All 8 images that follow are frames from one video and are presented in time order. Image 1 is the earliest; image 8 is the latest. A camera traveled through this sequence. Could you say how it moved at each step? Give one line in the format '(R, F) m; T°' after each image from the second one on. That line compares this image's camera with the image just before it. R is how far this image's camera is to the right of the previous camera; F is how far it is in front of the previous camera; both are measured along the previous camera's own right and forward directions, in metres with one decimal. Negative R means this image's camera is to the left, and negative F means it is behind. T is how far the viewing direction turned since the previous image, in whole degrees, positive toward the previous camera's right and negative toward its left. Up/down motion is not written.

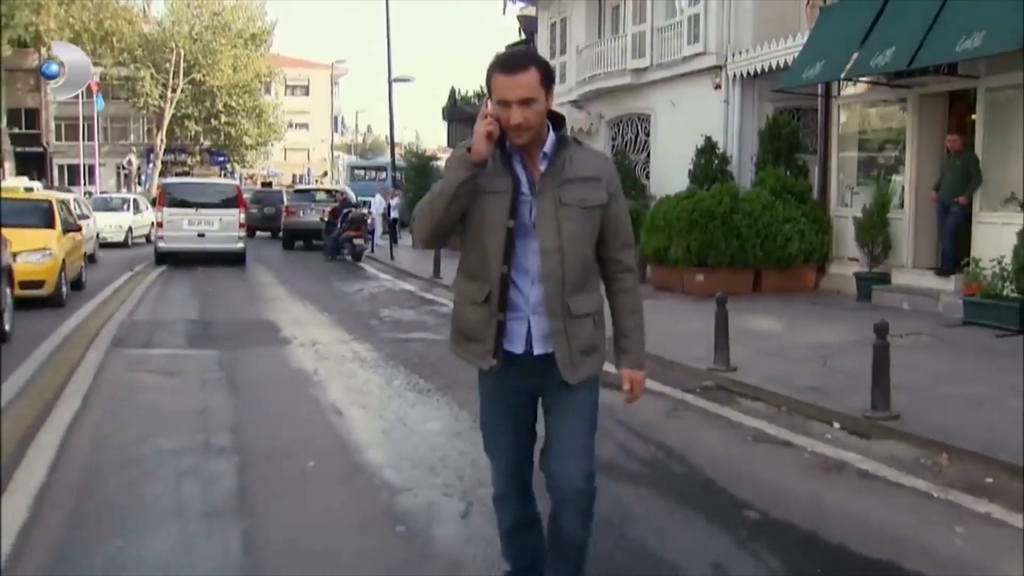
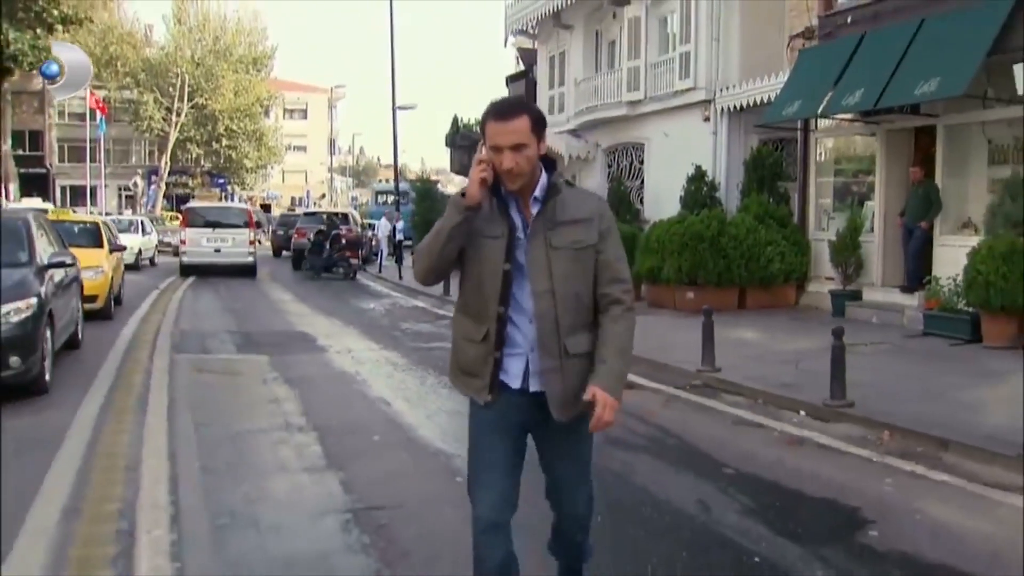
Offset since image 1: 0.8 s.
(-0.2, -1.4) m; 0°
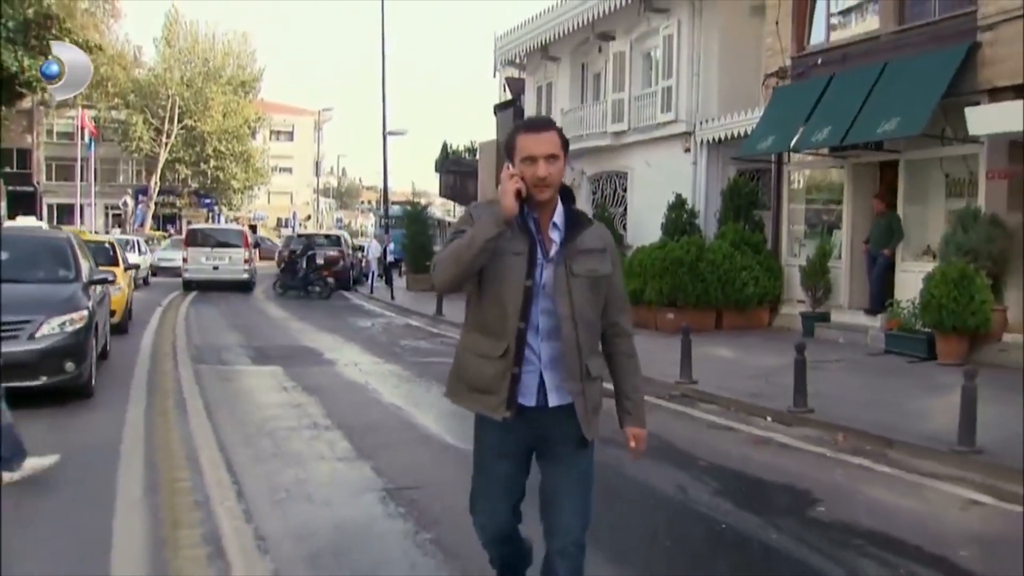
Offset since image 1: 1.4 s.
(-0.2, -1.0) m; +1°
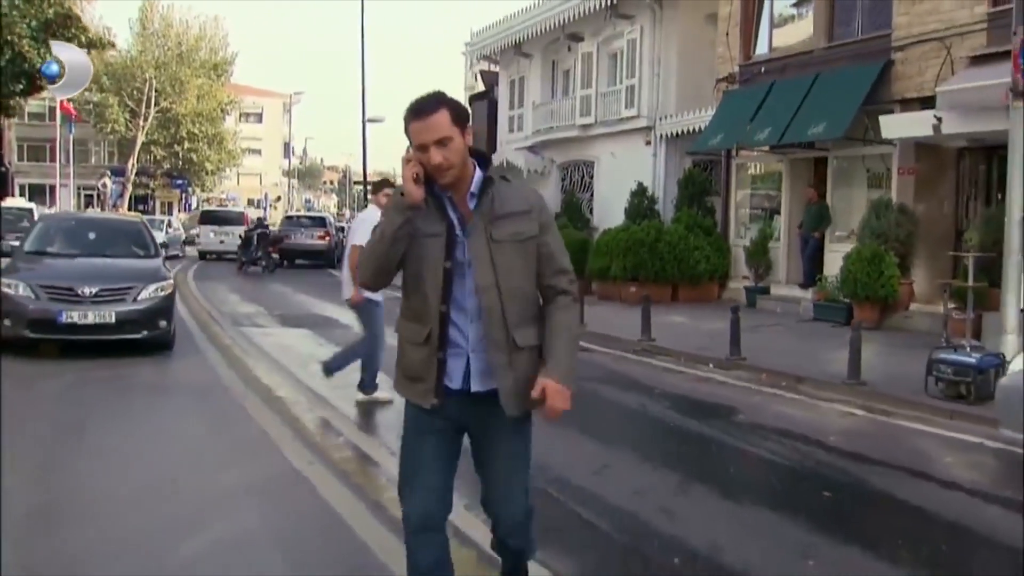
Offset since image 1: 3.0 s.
(-0.4, -2.4) m; +2°
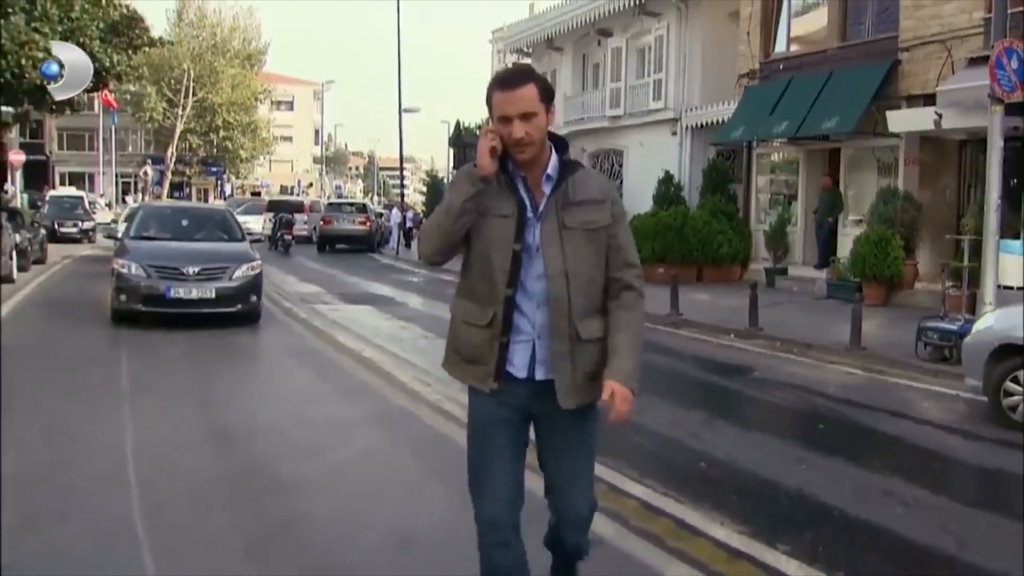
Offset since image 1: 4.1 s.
(-0.2, -1.6) m; -1°
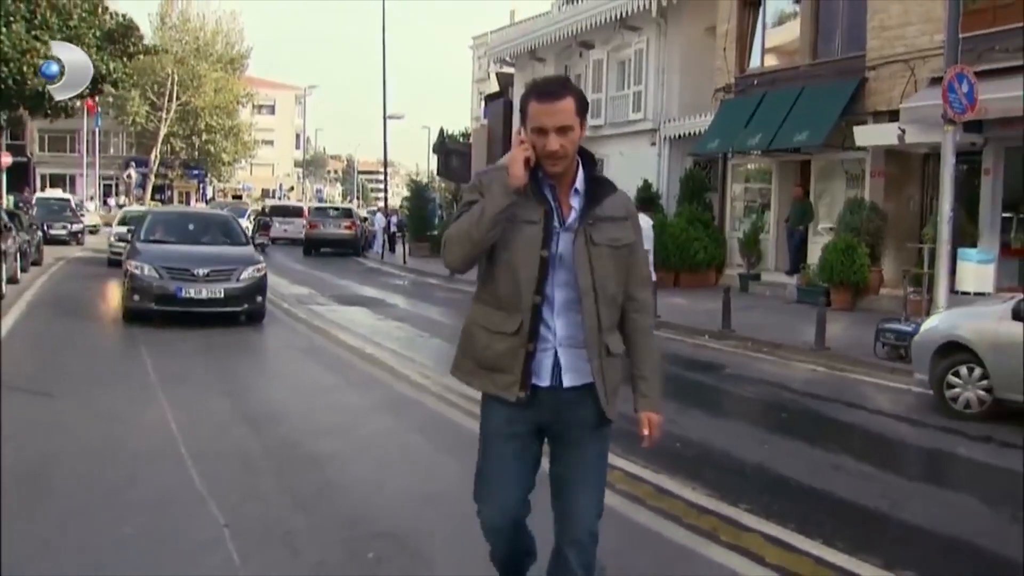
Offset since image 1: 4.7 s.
(-0.1, -0.9) m; +1°
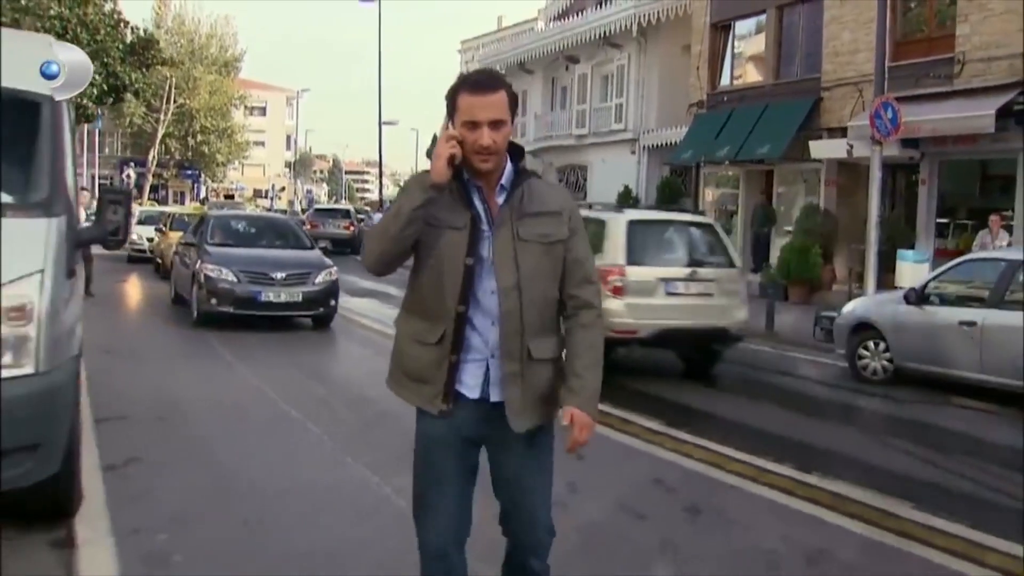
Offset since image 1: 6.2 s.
(-0.2, -2.1) m; +1°
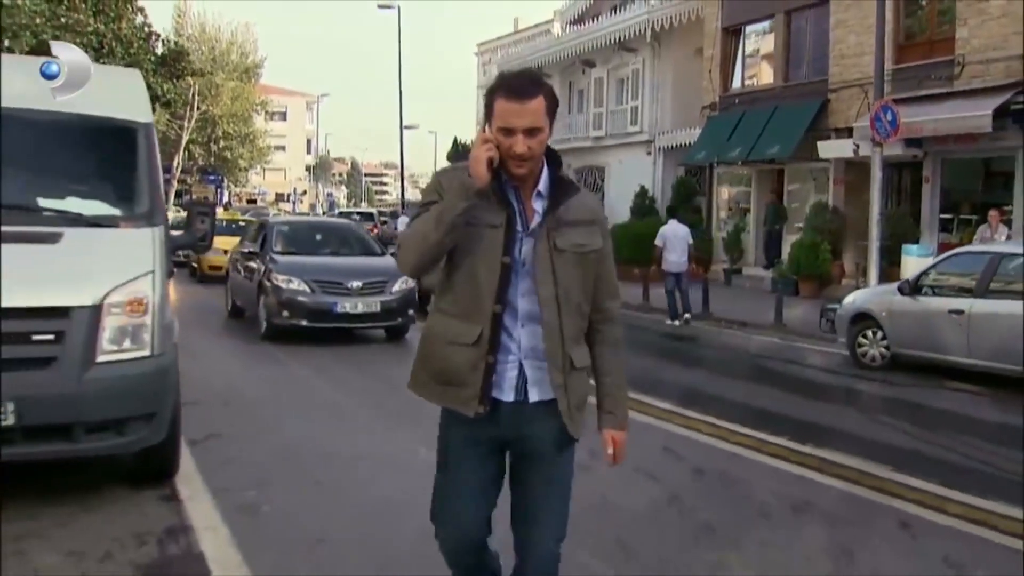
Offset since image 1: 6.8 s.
(0.0, -0.9) m; -1°
